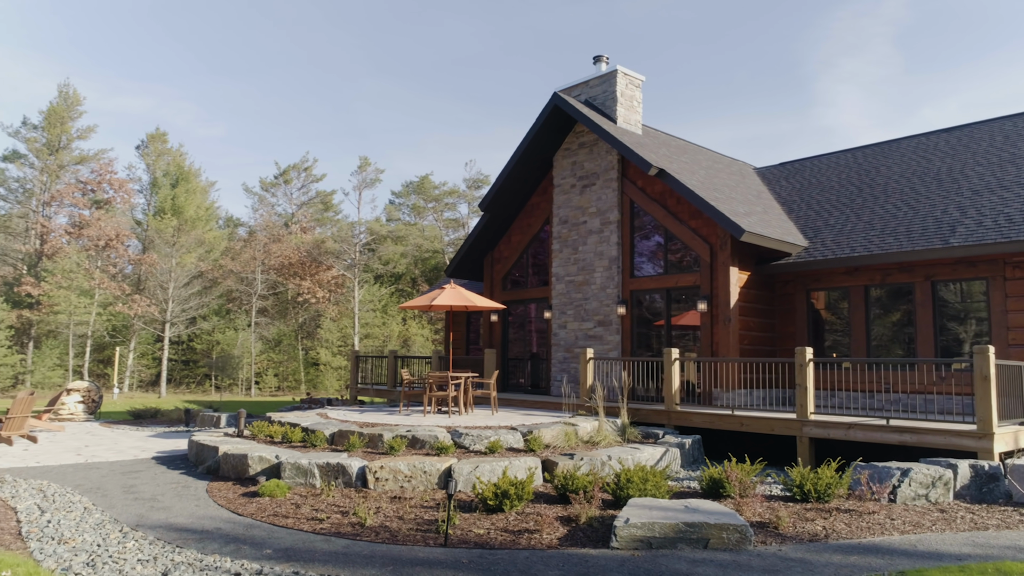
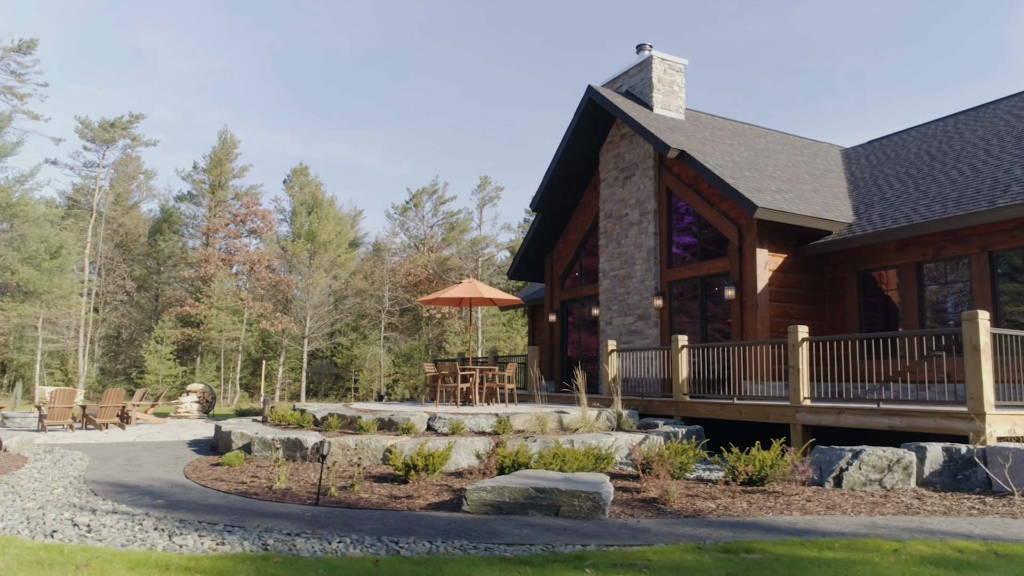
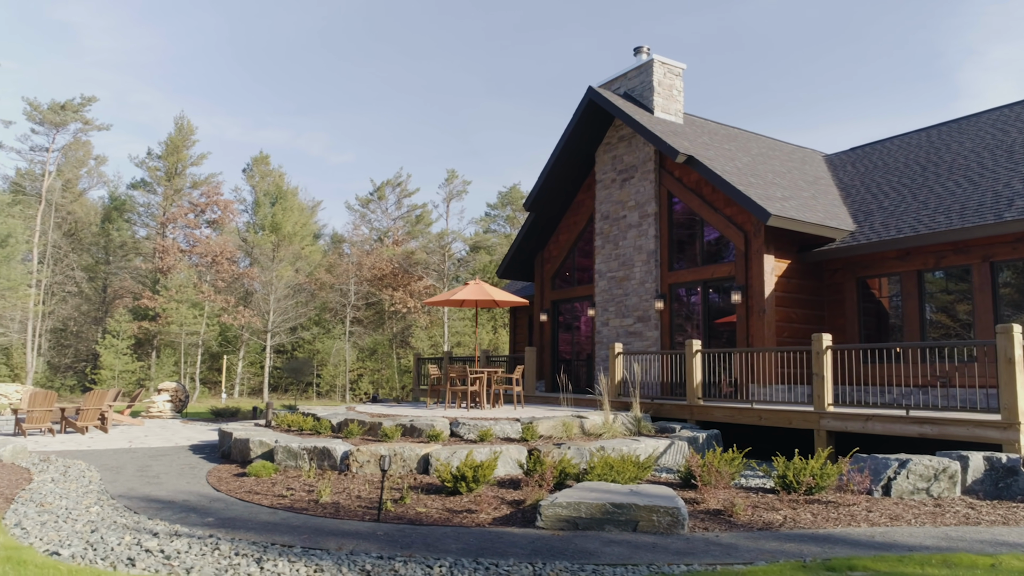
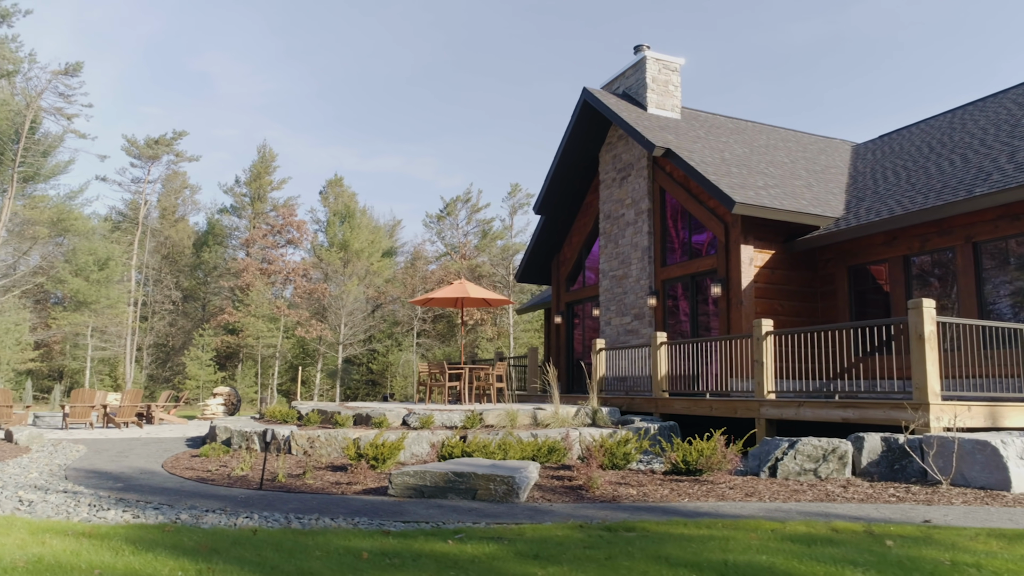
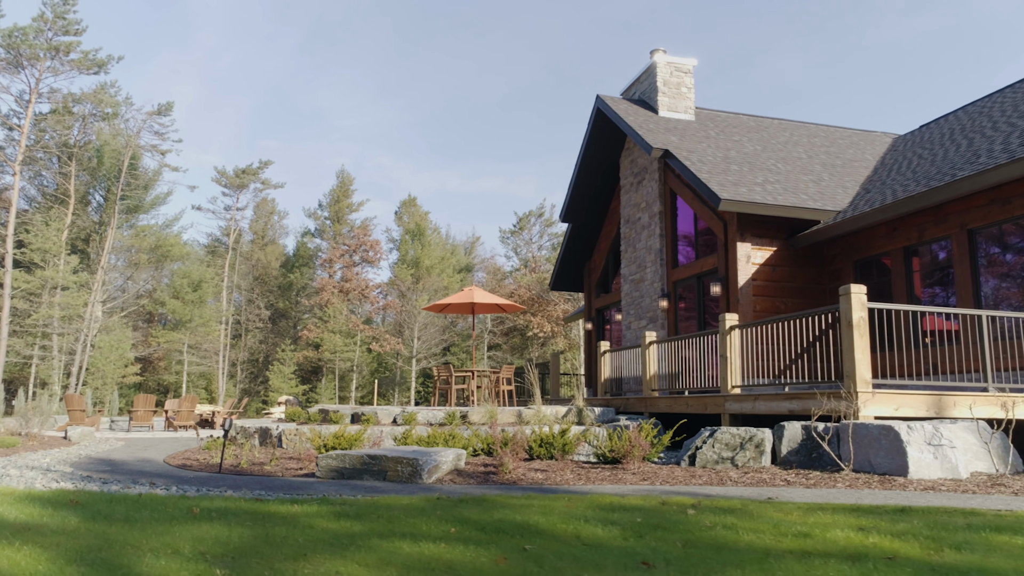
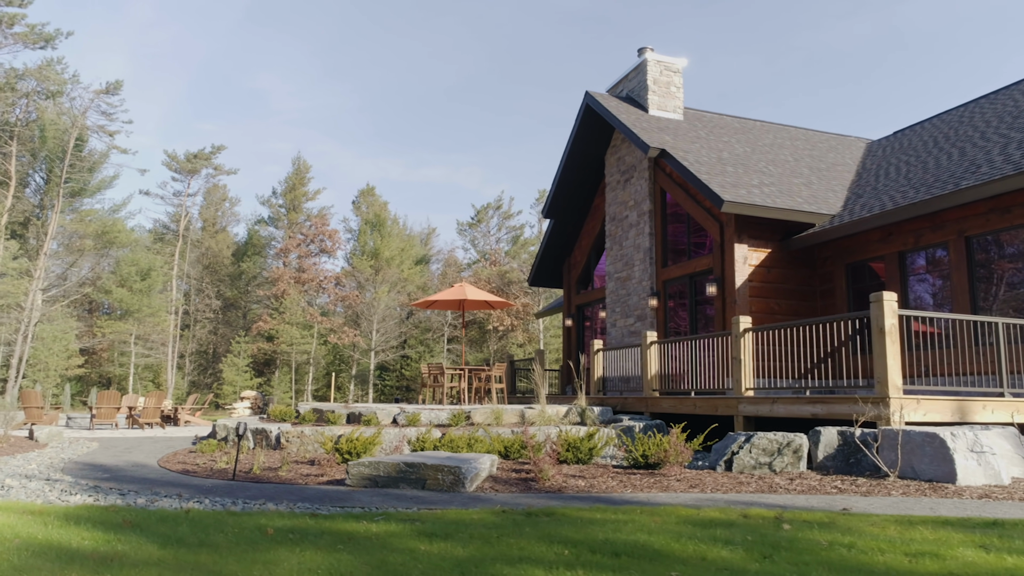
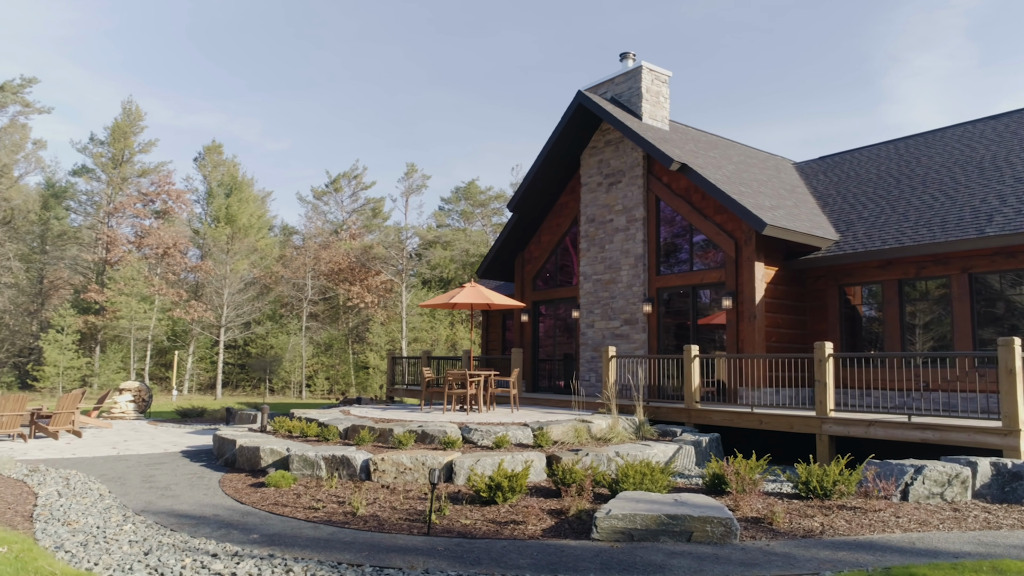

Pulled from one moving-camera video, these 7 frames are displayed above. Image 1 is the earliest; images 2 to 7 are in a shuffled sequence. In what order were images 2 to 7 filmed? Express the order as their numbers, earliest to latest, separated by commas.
7, 3, 2, 4, 6, 5
